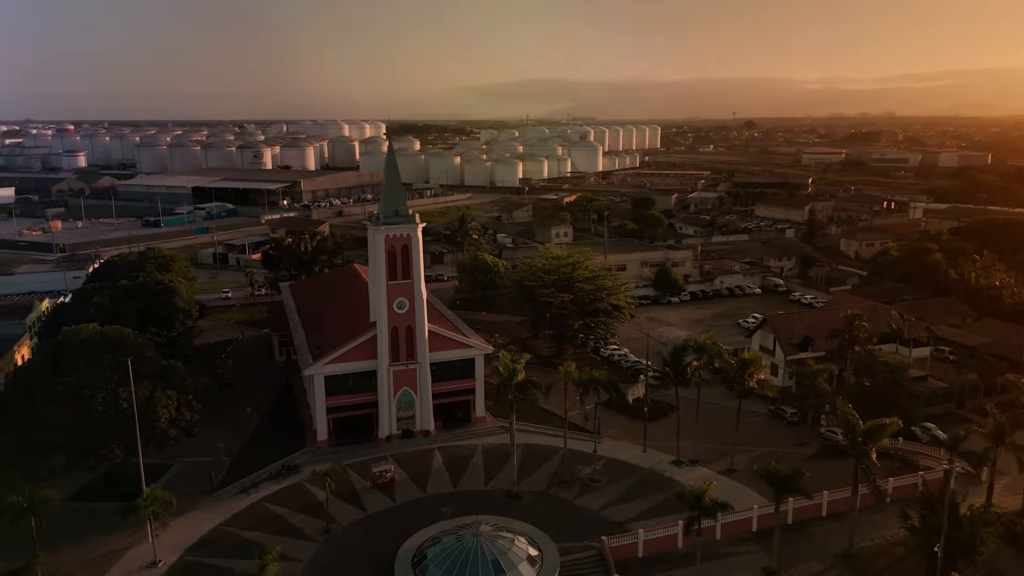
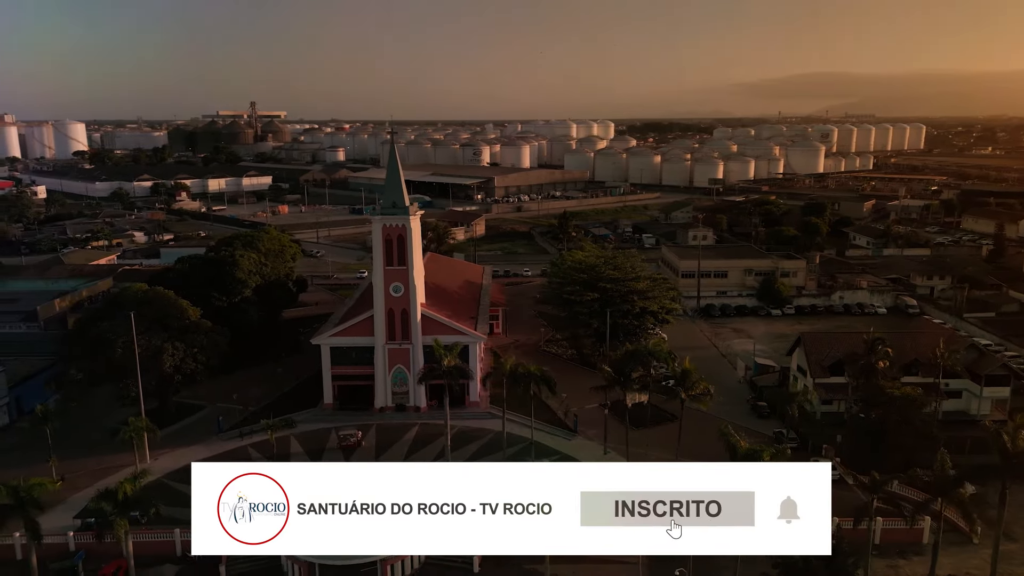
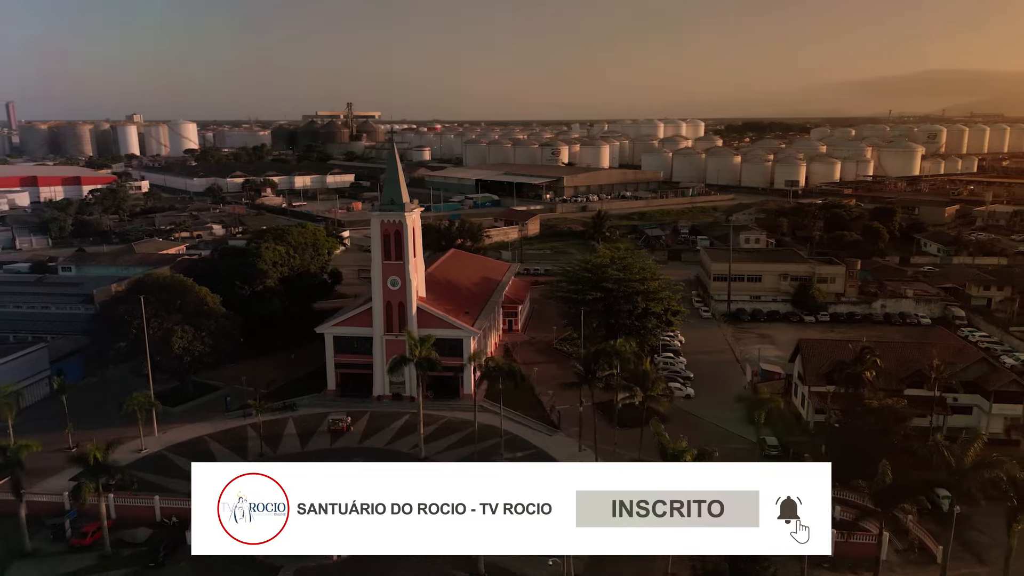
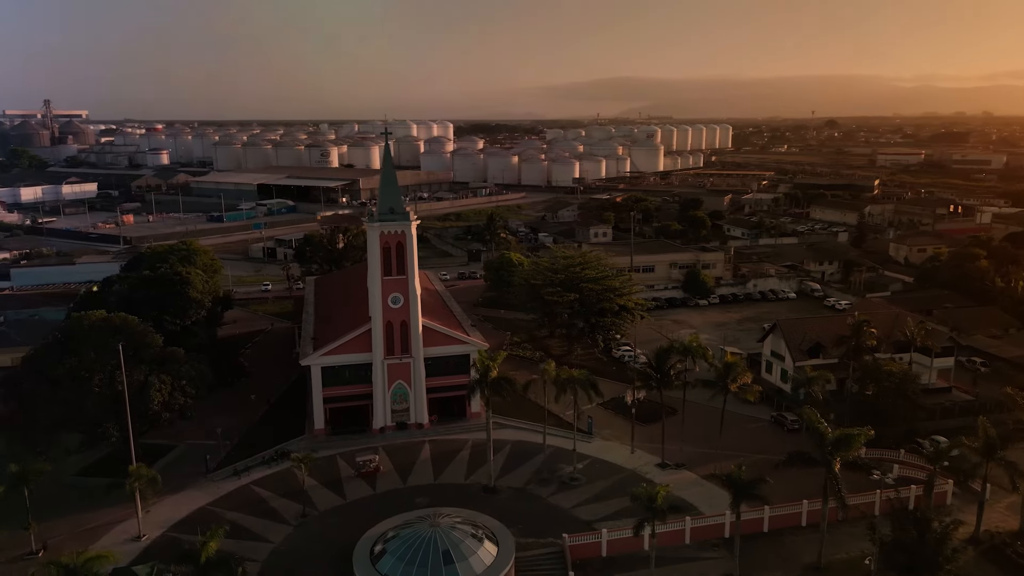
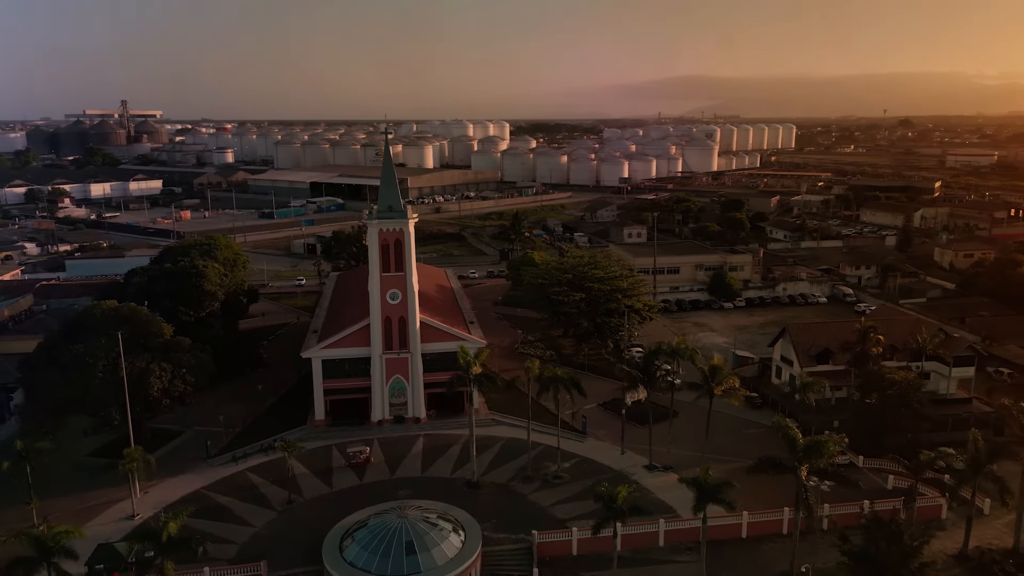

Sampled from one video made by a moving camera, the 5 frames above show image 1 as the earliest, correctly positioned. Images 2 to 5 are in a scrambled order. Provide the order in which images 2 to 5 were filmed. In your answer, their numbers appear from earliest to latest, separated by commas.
4, 5, 2, 3
